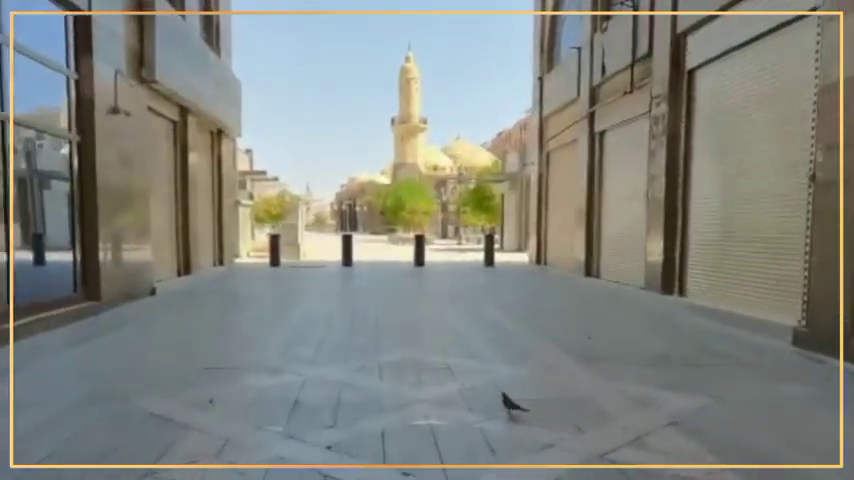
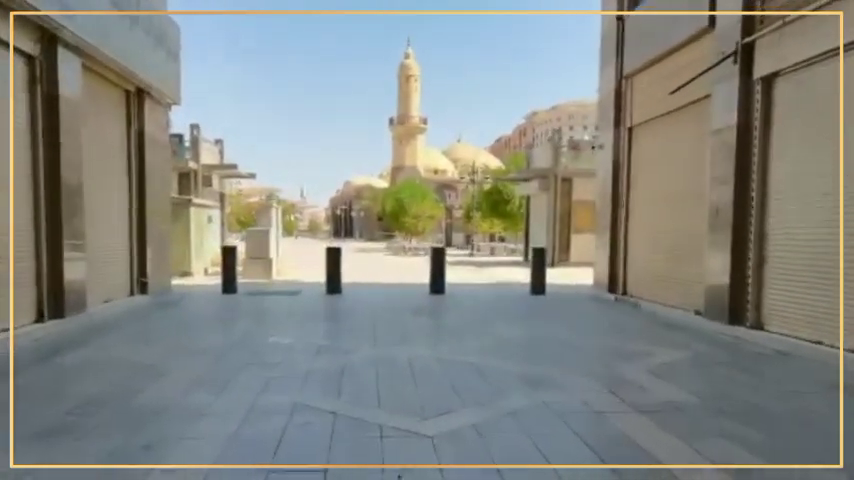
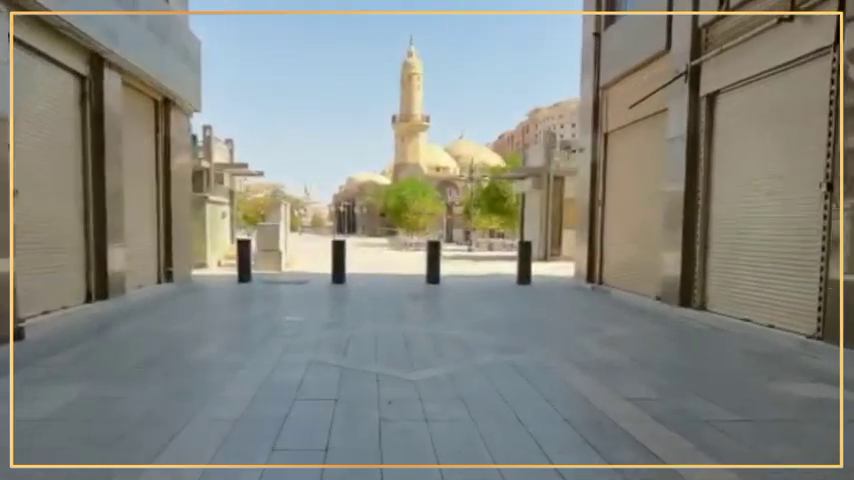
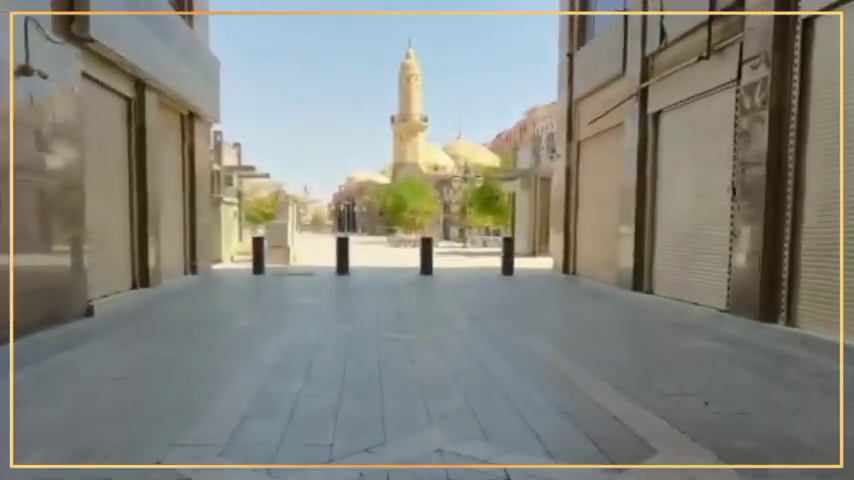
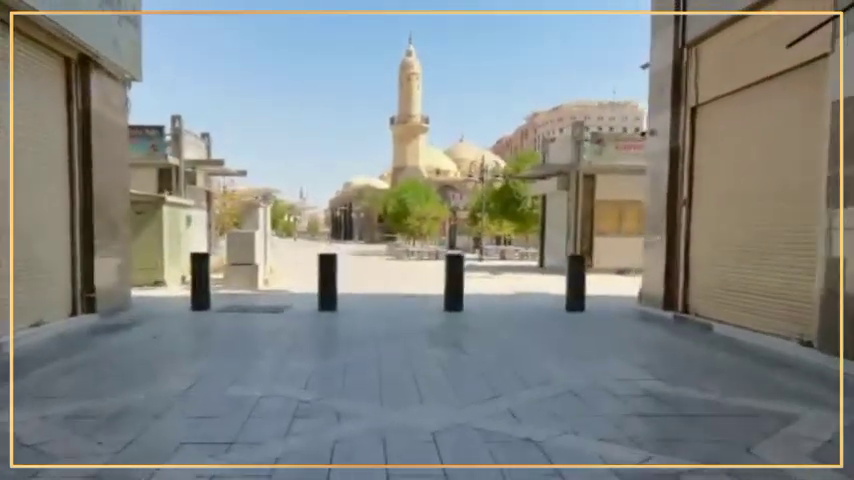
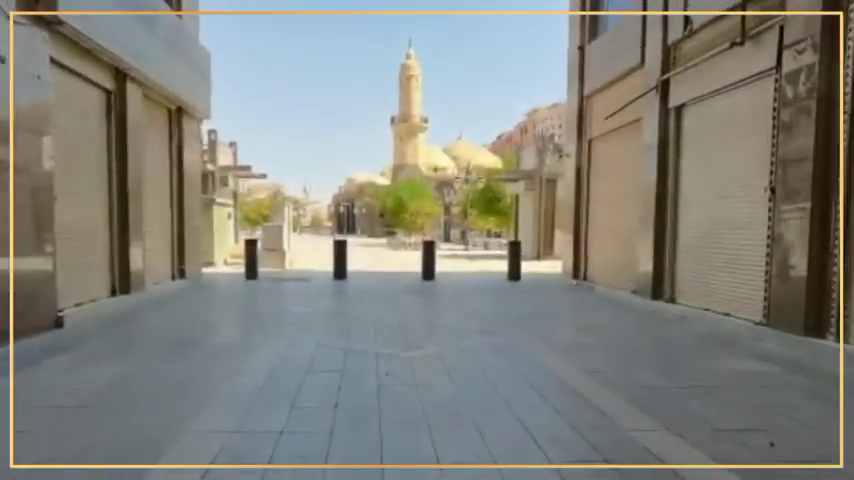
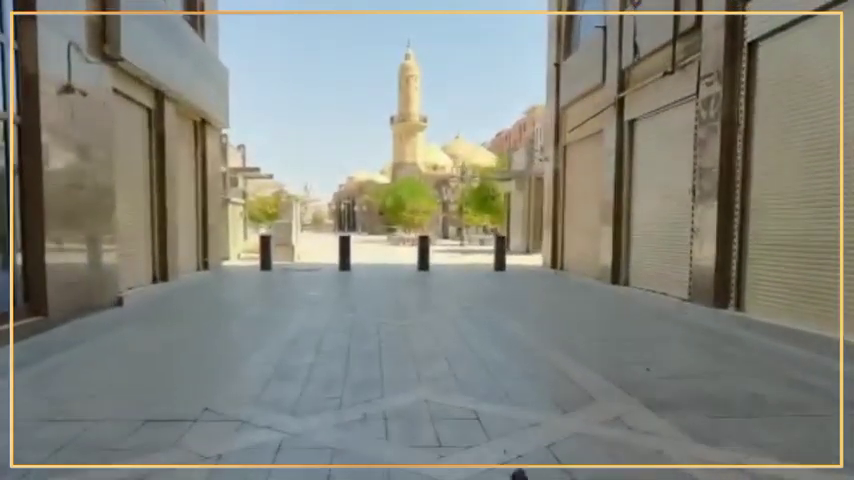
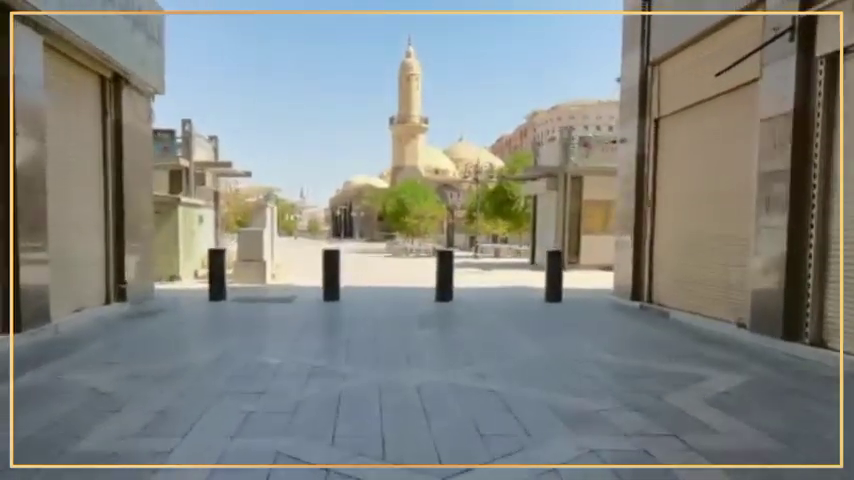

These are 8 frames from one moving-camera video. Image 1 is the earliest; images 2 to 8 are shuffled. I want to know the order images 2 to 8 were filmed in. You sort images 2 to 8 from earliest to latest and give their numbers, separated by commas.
7, 4, 6, 3, 2, 8, 5
